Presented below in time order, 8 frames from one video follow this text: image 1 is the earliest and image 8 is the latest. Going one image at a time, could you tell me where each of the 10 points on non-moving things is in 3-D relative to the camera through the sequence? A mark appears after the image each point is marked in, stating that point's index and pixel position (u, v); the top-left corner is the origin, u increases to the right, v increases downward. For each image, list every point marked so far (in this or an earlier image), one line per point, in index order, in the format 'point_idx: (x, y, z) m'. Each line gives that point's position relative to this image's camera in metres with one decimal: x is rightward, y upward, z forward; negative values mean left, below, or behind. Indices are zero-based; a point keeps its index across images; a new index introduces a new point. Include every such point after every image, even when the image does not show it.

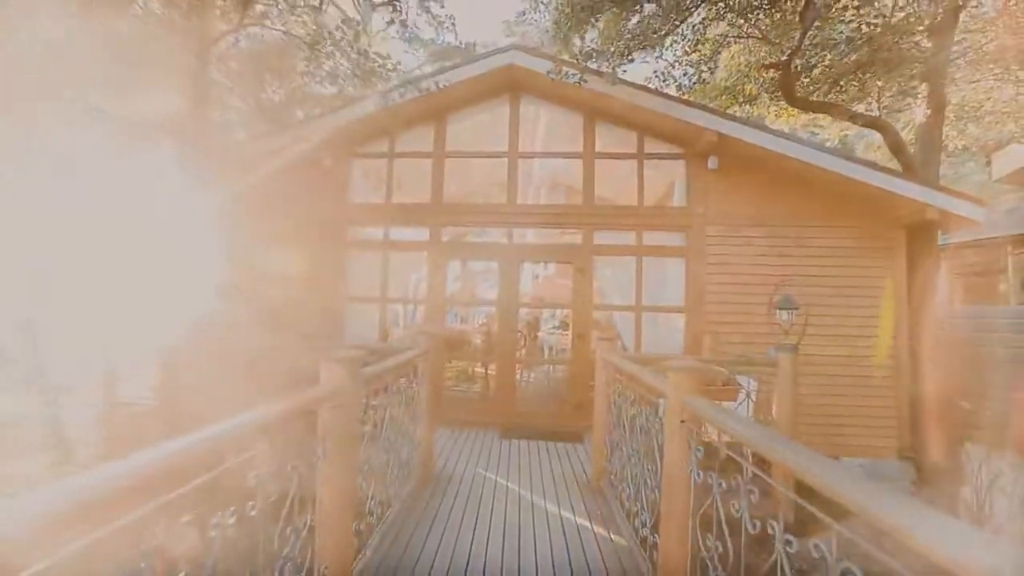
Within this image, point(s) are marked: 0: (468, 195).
0: (-0.7, +1.4, +7.4) m
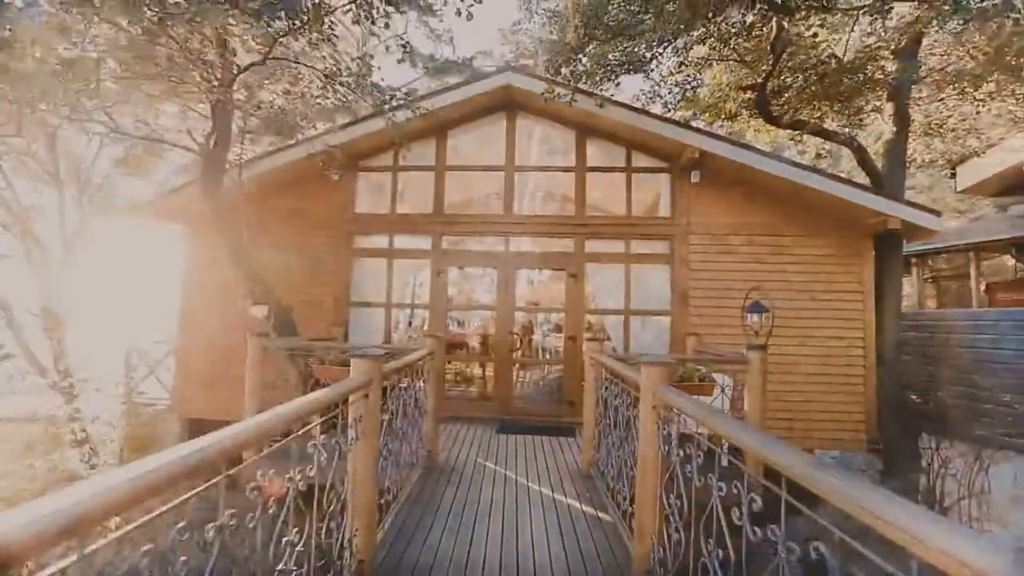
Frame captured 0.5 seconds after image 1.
0: (-0.7, +1.3, +7.9) m
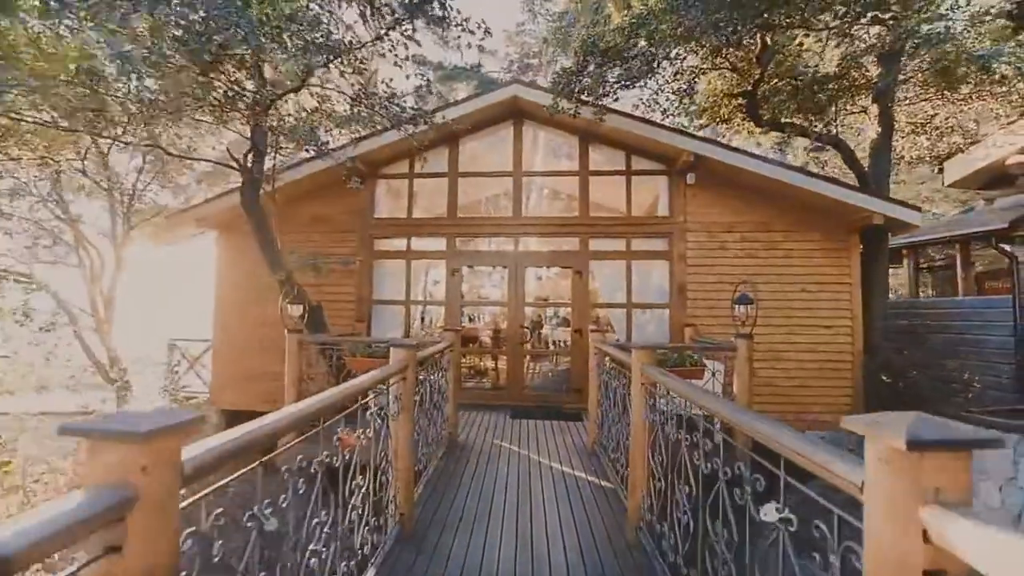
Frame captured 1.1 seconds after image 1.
0: (-0.6, +1.4, +8.5) m
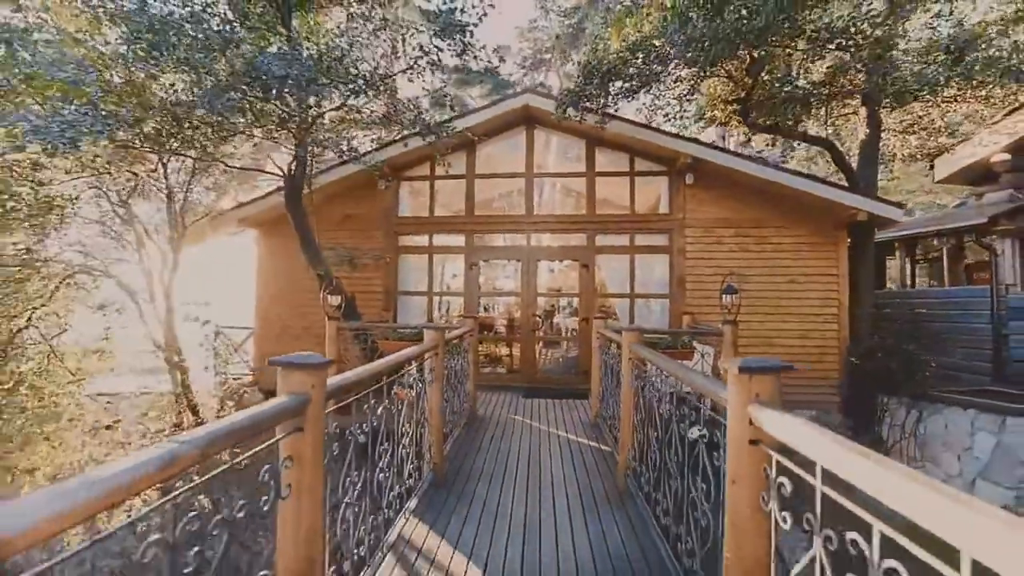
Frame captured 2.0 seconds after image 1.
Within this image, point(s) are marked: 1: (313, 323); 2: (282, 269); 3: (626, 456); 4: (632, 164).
0: (-0.3, +1.5, +9.3) m
1: (-3.7, -0.7, +9.1) m
2: (-4.4, +0.4, +9.3) m
3: (+1.1, -1.6, +4.5) m
4: (+2.3, +2.3, +9.1) m
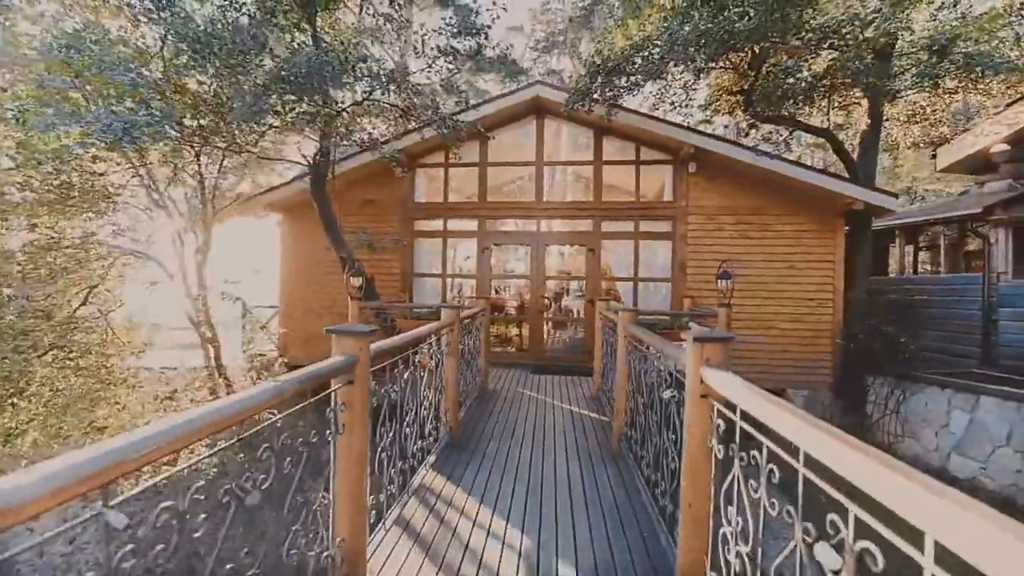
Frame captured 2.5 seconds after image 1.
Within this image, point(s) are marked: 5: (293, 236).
0: (-0.1, +1.9, +9.8) m
1: (-3.6, -0.3, +9.7) m
2: (-4.2, +0.7, +9.8) m
3: (+1.1, -1.4, +5.0) m
4: (+2.5, +2.7, +9.5) m
5: (-4.5, +1.0, +9.9) m
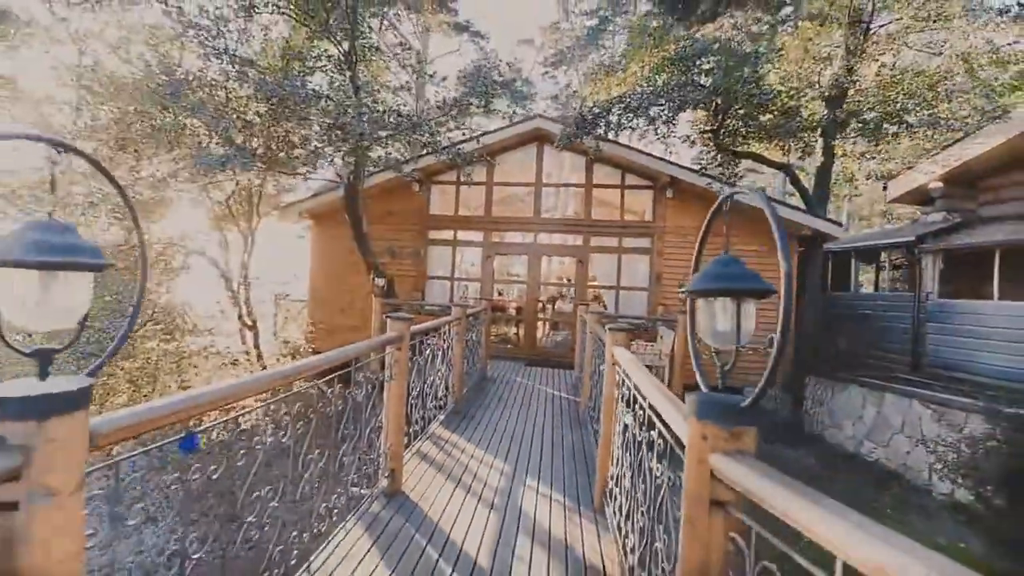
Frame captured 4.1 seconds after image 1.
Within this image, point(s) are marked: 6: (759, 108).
0: (-0.1, +1.8, +11.3) m
1: (-3.6, -0.2, +11.3) m
2: (-4.2, +0.8, +11.4) m
3: (+1.0, -1.5, +6.5) m
4: (+2.5, +2.5, +10.9) m
5: (-4.4, +1.1, +11.4) m
6: (+5.1, +3.9, +9.9) m
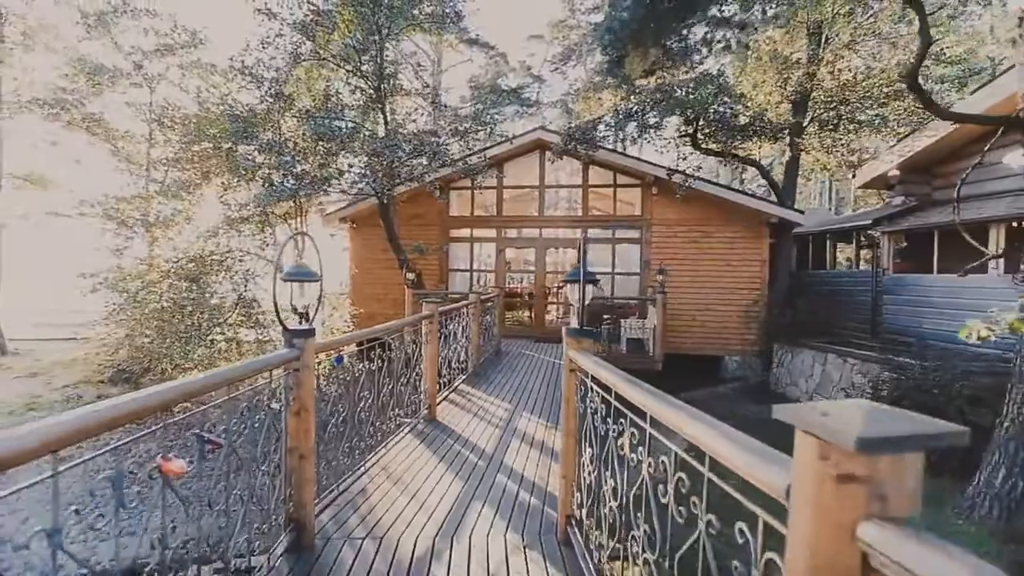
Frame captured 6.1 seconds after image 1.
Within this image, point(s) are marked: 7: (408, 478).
0: (+0.1, +2.1, +13.1) m
1: (-3.3, -0.1, +13.3) m
2: (-3.9, +1.0, +13.4) m
3: (+1.1, -1.3, +8.3) m
4: (+2.7, +2.9, +12.6) m
5: (-4.2, +1.3, +13.4) m
6: (+5.1, +4.3, +11.4) m
7: (-0.9, -1.7, +4.3) m
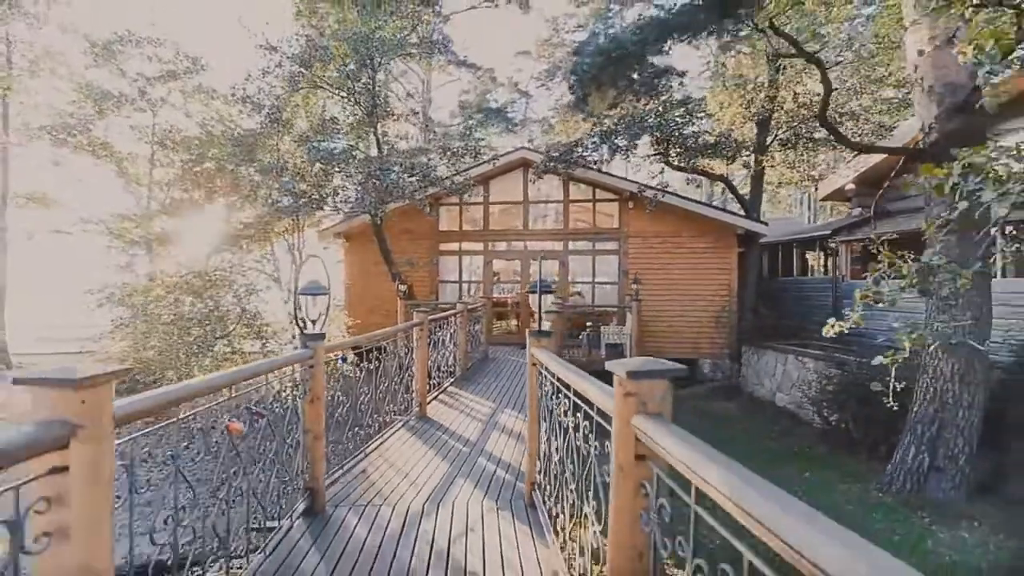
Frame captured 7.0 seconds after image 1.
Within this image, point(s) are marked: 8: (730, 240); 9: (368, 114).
0: (-0.3, +1.8, +13.9) m
1: (-3.7, -0.4, +14.0) m
2: (-4.3, +0.6, +14.1) m
3: (+0.8, -1.5, +9.1) m
4: (+2.3, +2.6, +13.4) m
5: (-4.6, +0.9, +14.1) m
6: (+4.7, +4.2, +12.3) m
7: (-1.1, -1.8, +5.0) m
8: (+5.7, +1.3, +12.7) m
9: (-3.6, +4.3, +12.0) m
